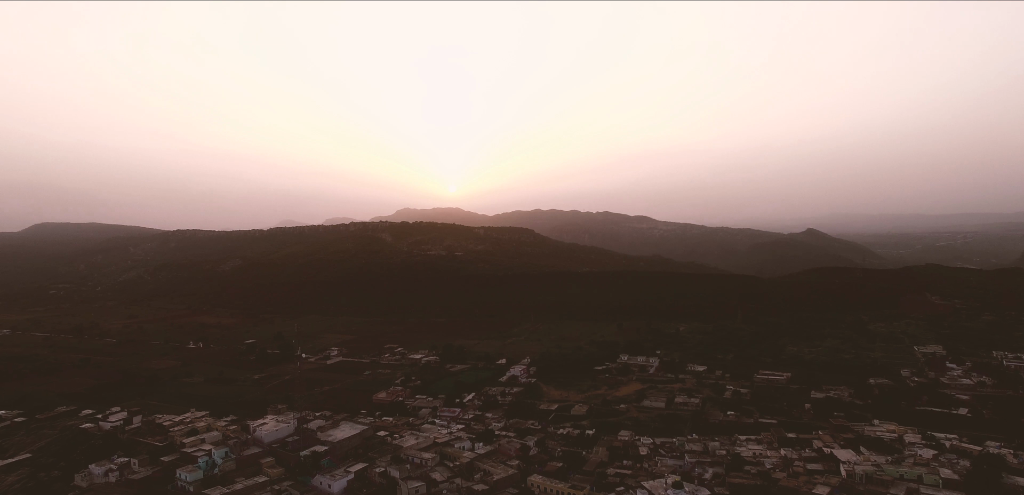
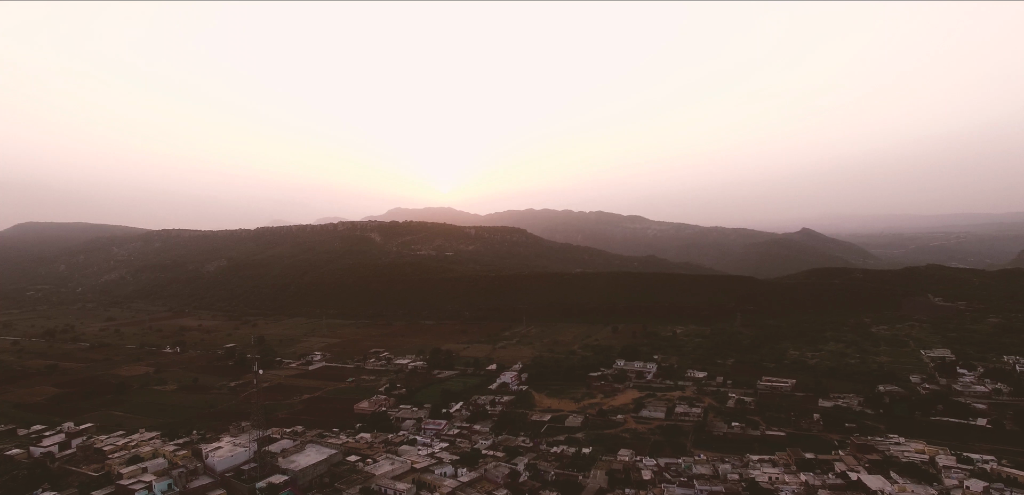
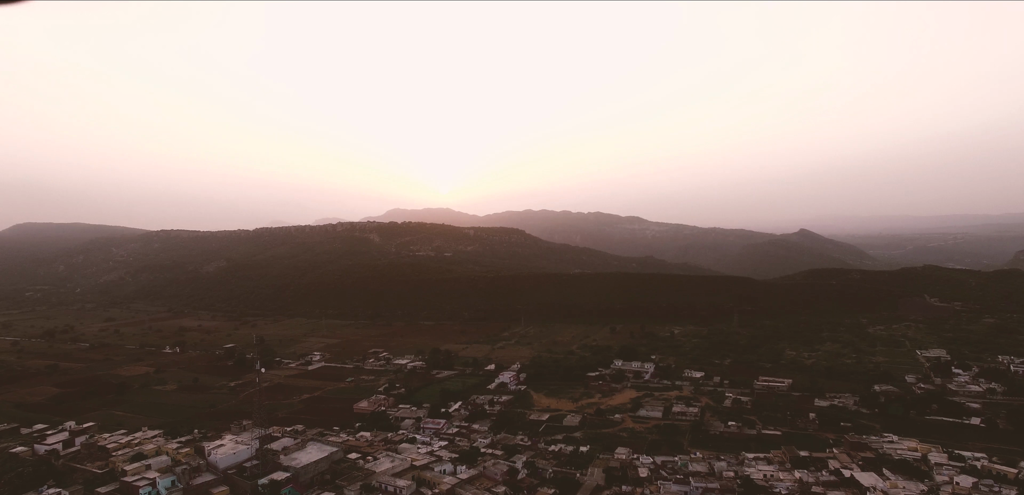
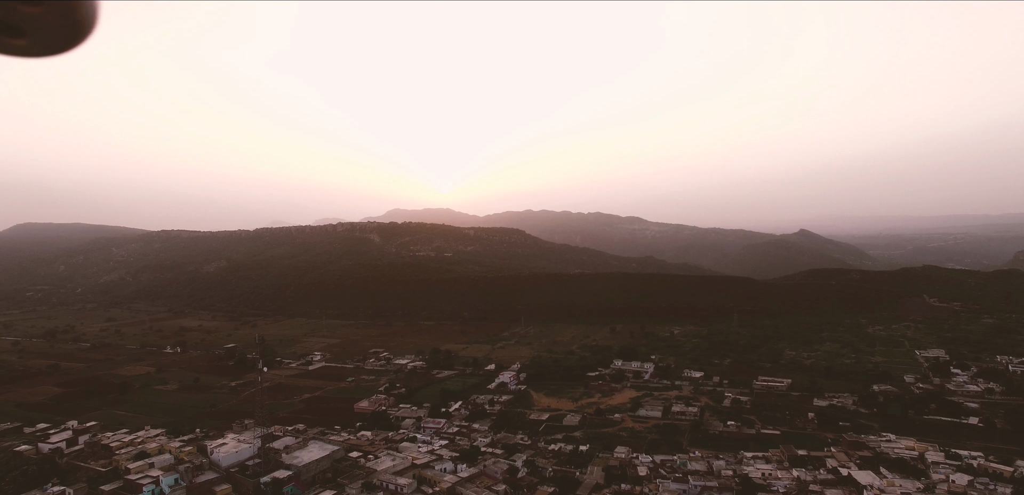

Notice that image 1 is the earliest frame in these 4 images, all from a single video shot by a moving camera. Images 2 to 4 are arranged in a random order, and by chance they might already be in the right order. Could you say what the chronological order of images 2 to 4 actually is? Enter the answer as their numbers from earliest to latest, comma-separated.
4, 3, 2
